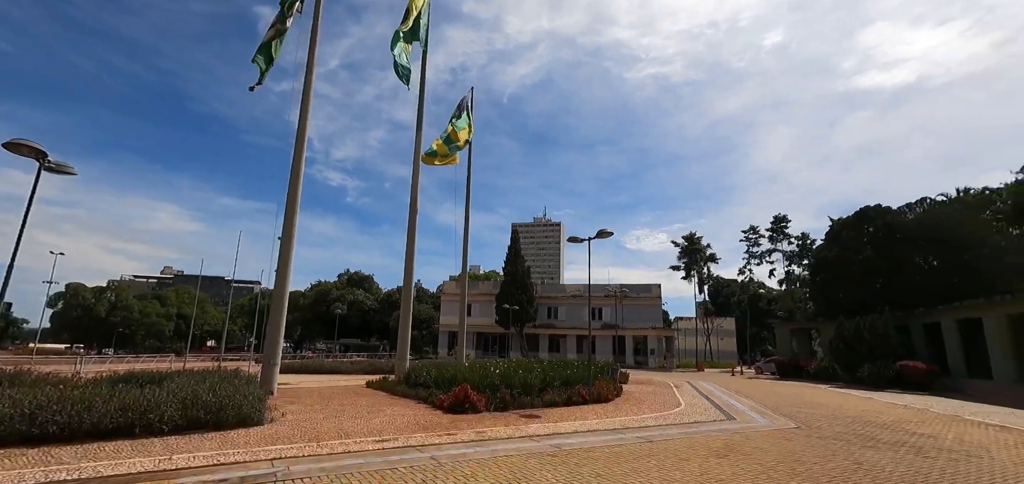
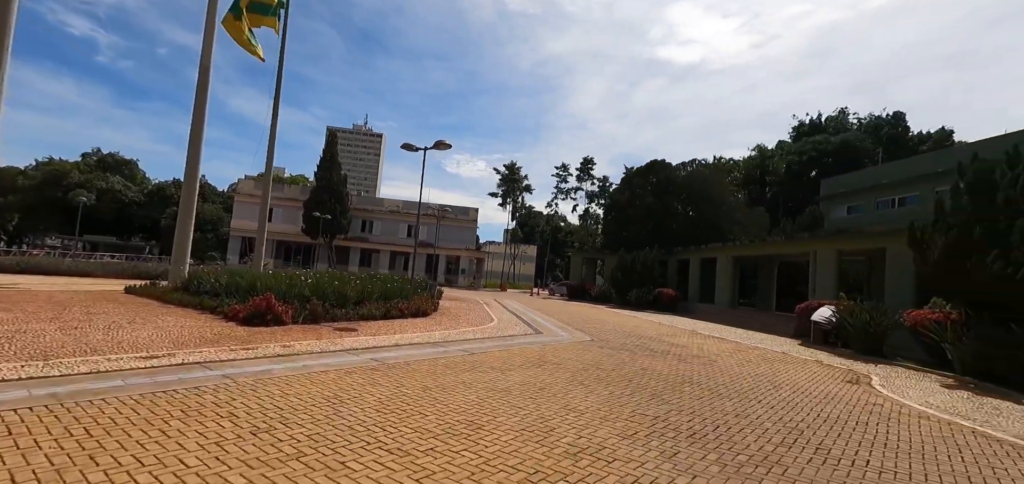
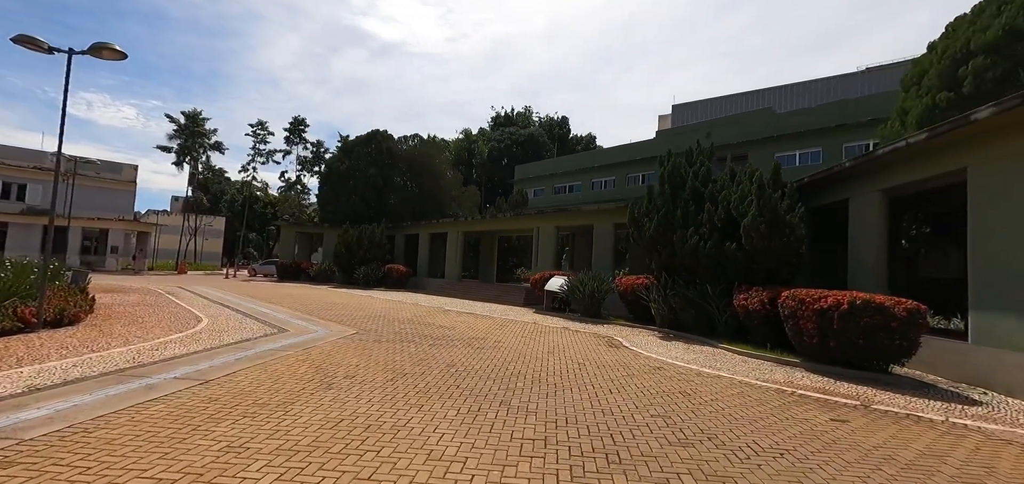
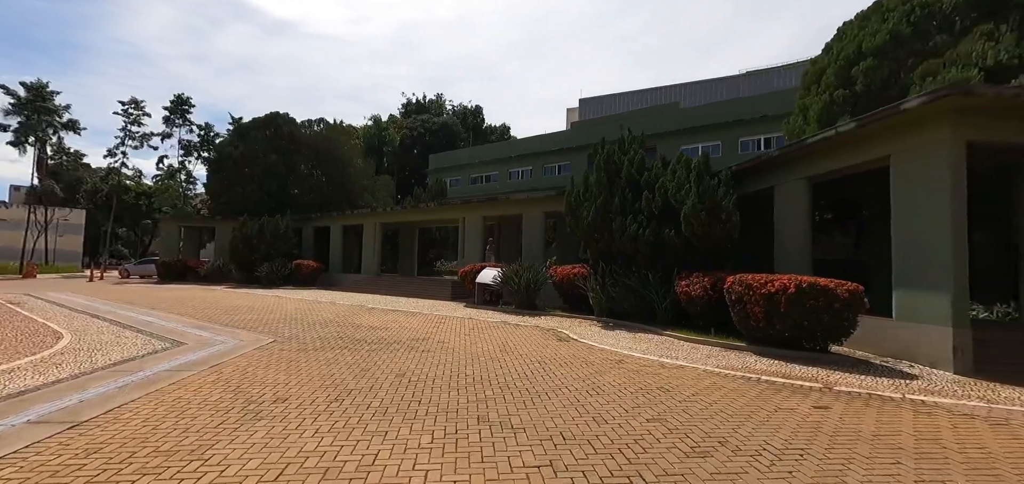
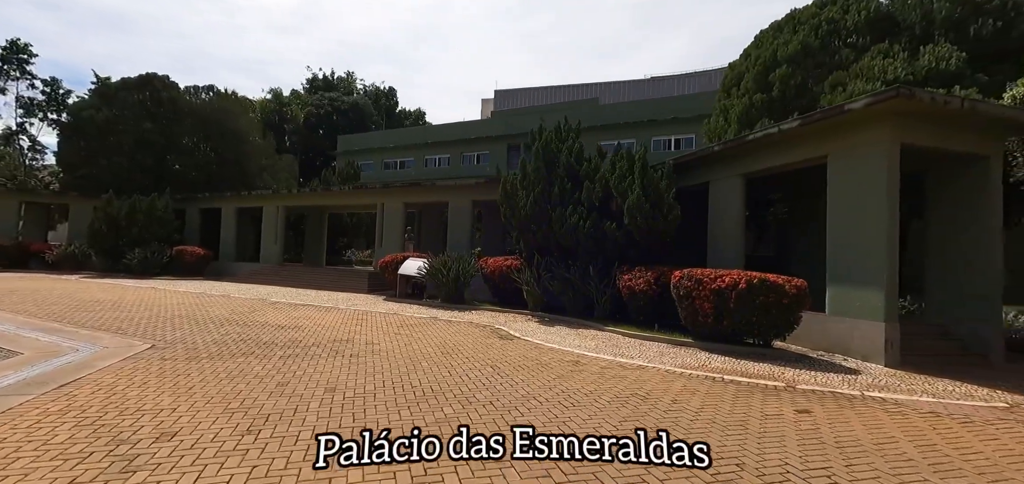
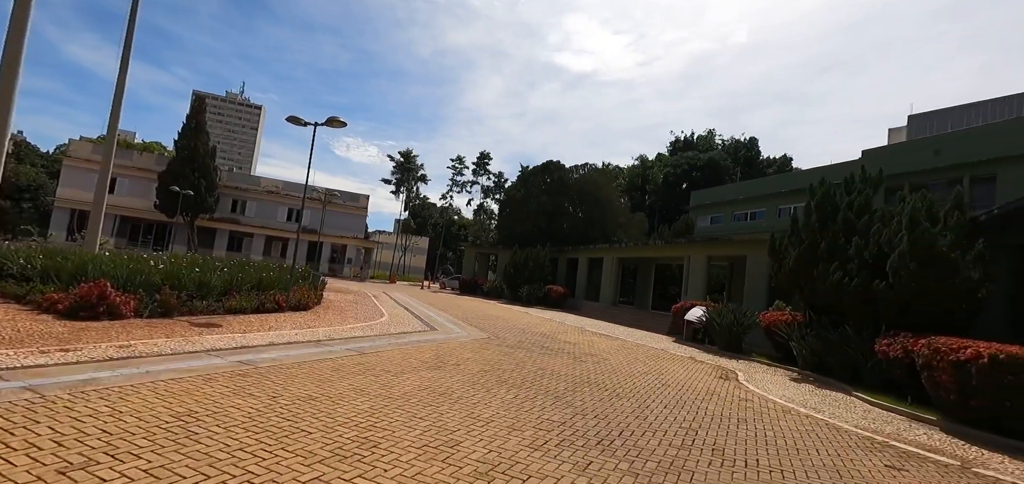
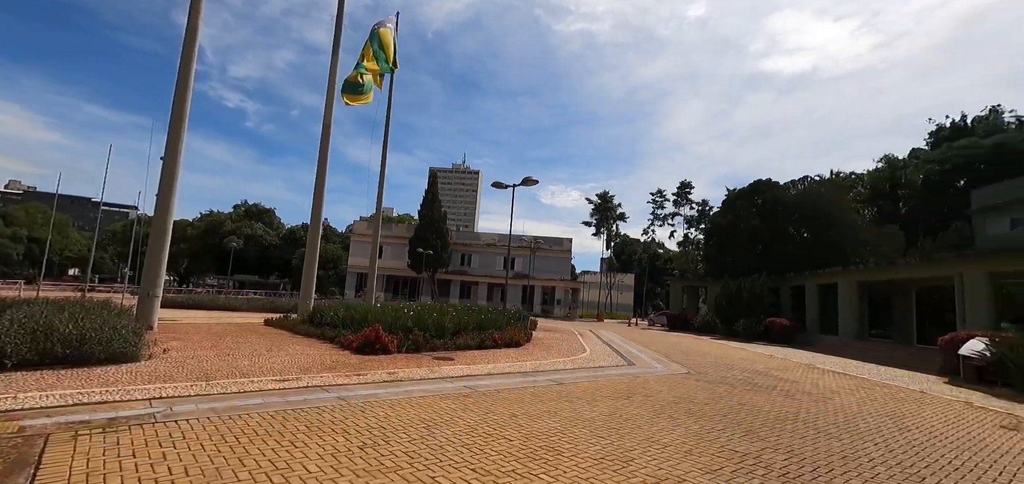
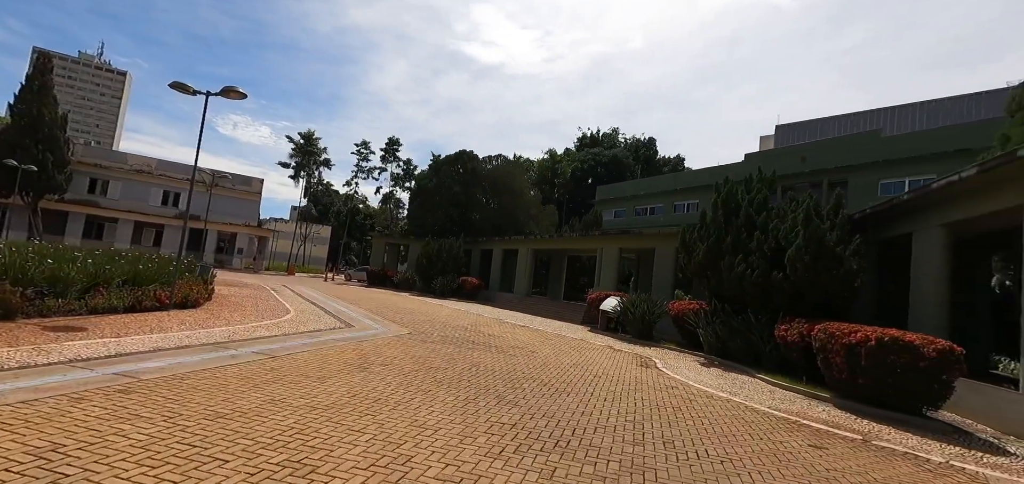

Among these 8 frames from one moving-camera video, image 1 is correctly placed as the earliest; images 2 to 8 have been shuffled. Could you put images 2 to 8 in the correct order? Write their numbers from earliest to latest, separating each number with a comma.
7, 2, 6, 8, 3, 4, 5
